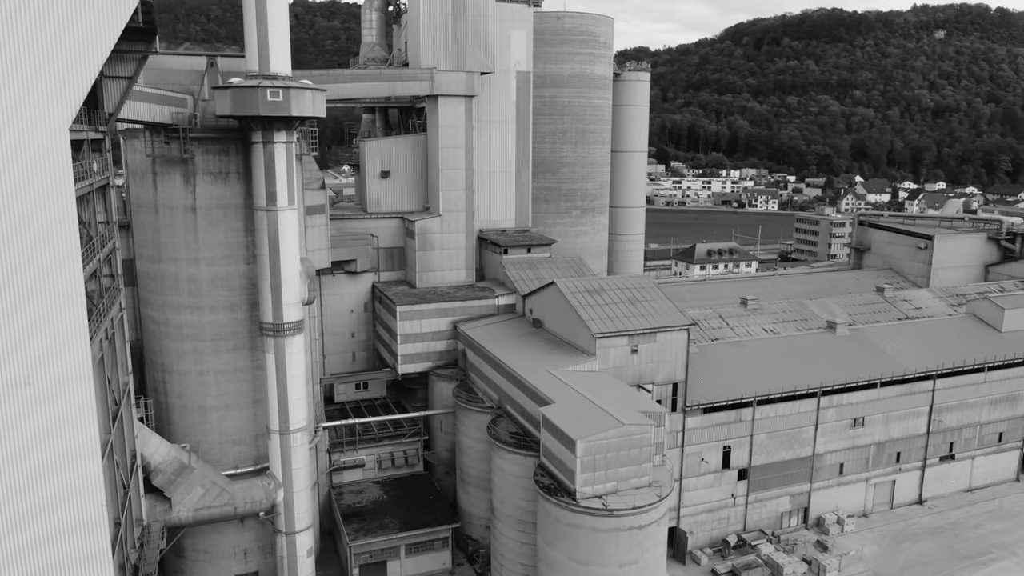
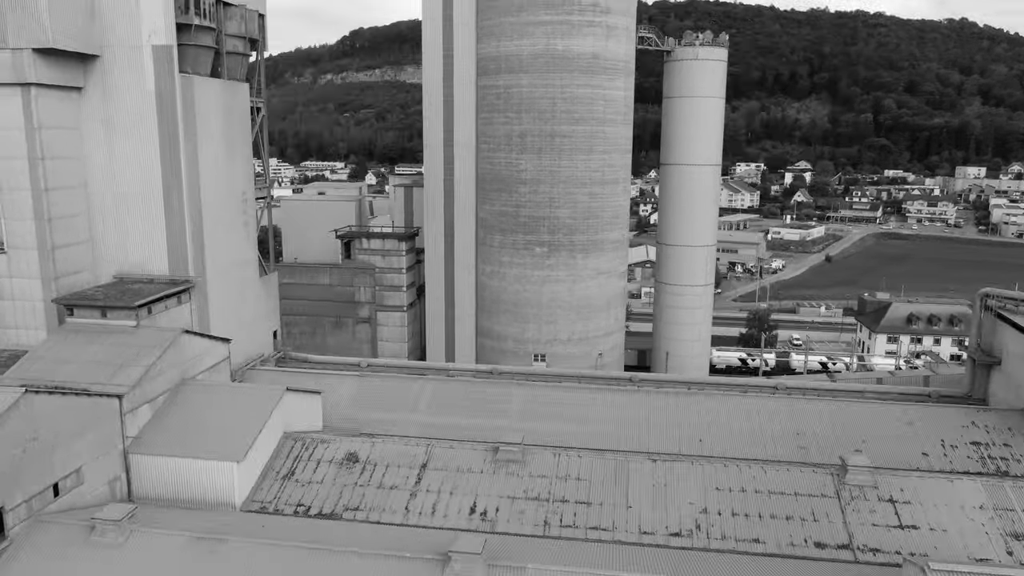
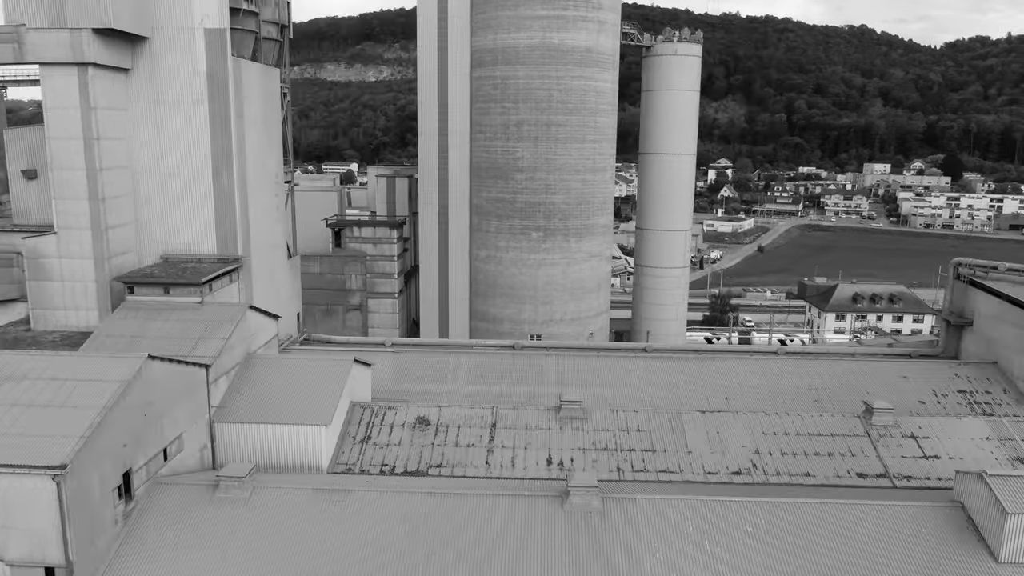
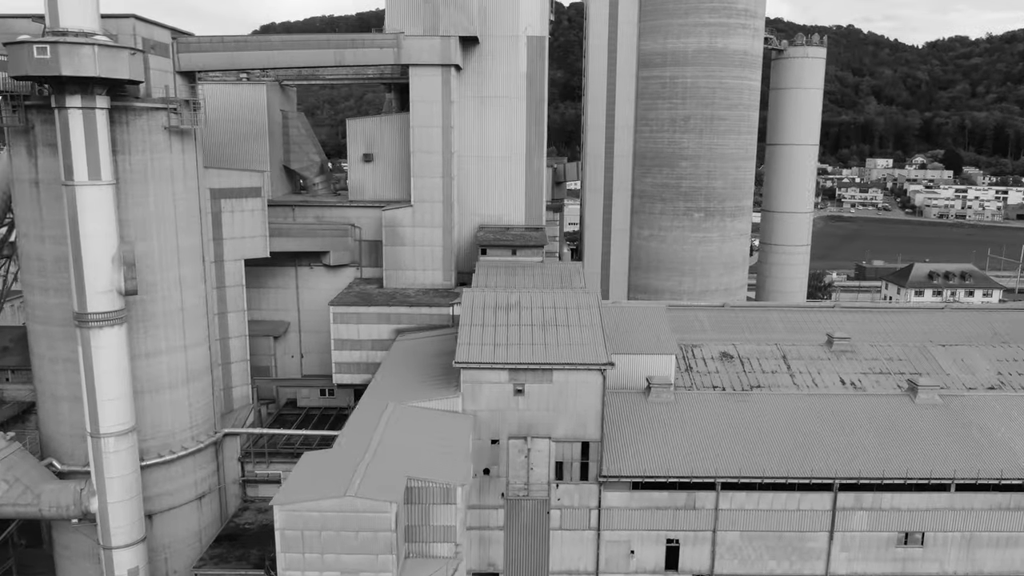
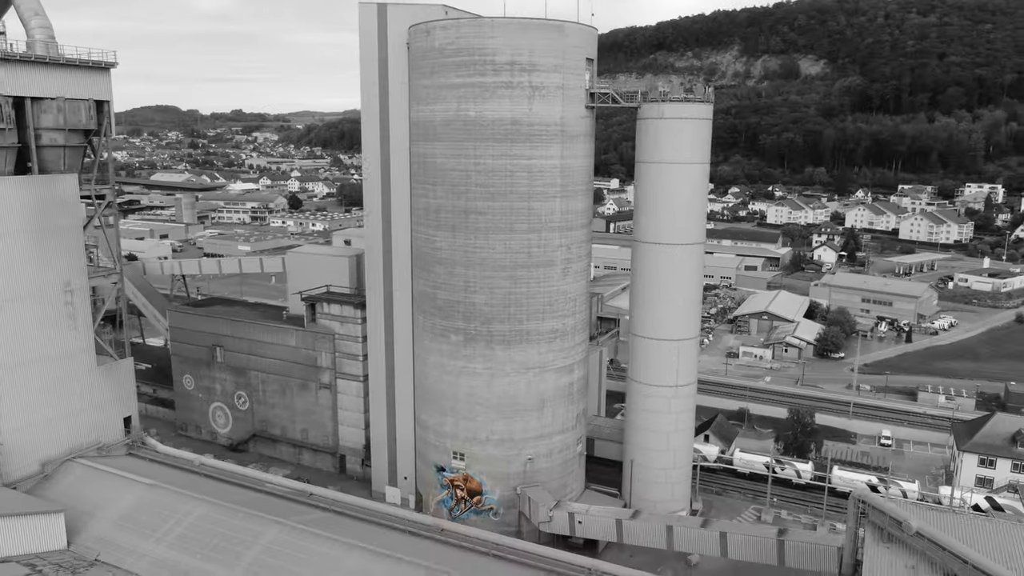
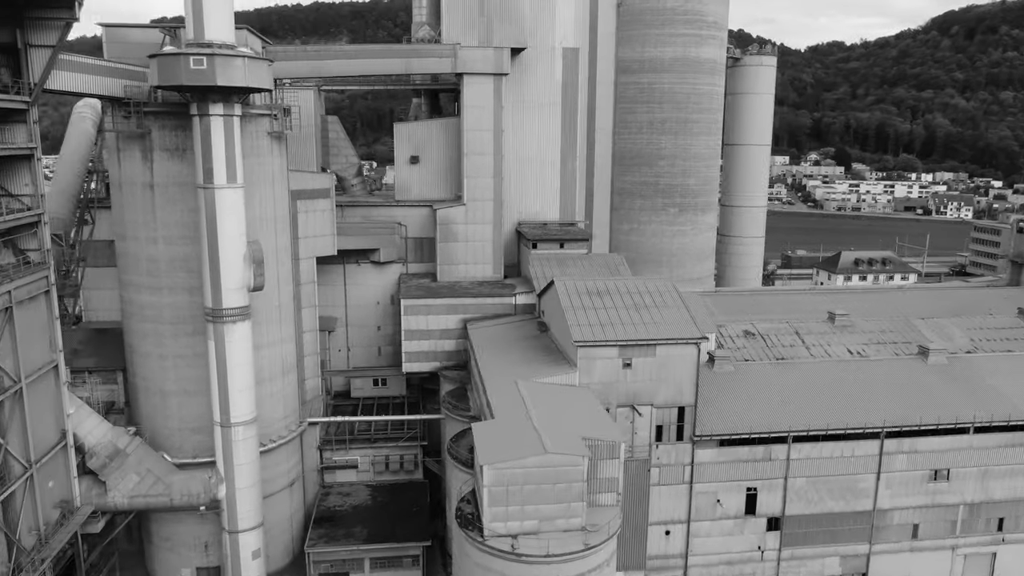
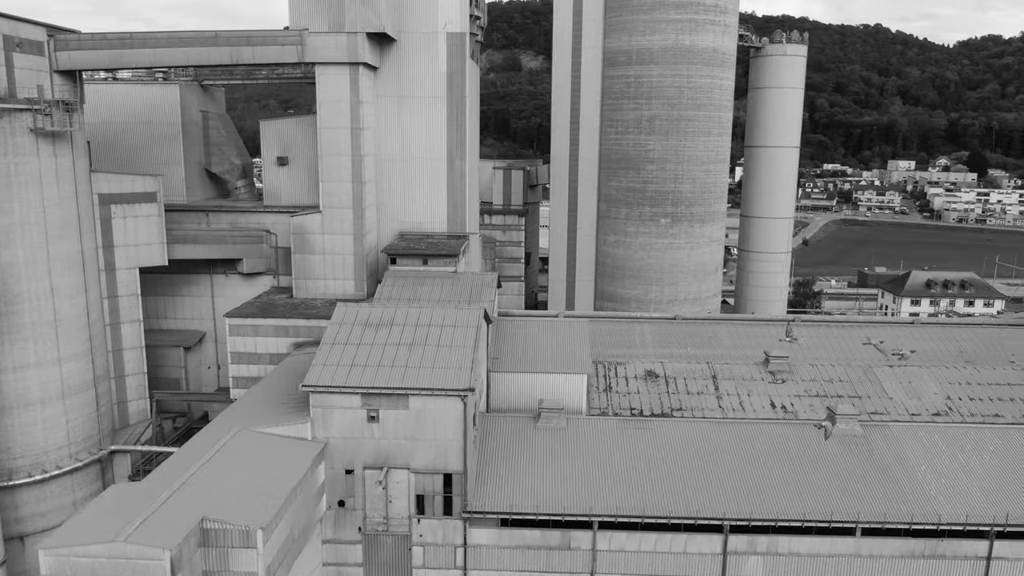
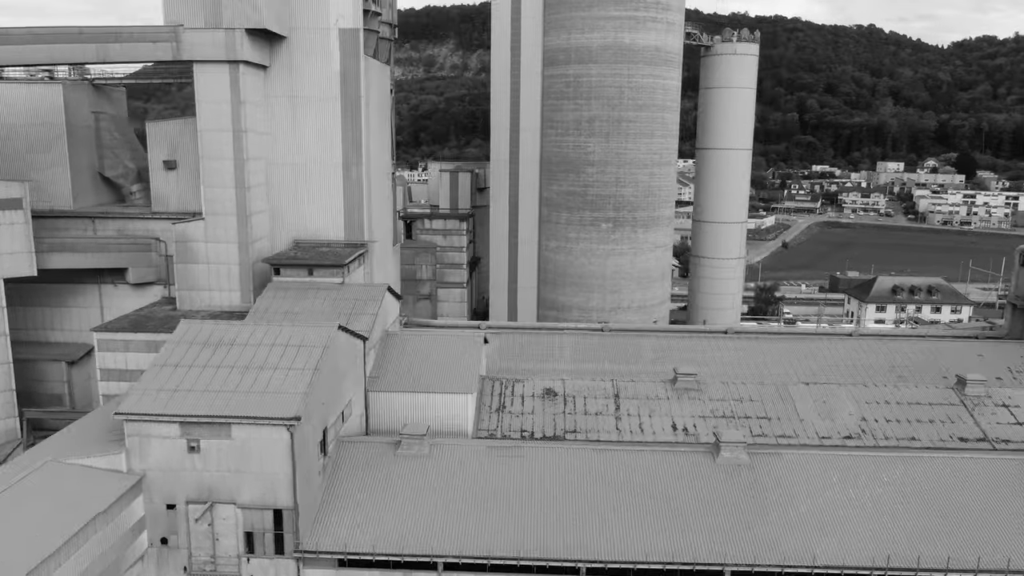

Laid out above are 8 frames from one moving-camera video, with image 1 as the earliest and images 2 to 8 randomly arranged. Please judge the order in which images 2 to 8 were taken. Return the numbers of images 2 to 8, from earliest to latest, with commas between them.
6, 4, 7, 8, 3, 2, 5
